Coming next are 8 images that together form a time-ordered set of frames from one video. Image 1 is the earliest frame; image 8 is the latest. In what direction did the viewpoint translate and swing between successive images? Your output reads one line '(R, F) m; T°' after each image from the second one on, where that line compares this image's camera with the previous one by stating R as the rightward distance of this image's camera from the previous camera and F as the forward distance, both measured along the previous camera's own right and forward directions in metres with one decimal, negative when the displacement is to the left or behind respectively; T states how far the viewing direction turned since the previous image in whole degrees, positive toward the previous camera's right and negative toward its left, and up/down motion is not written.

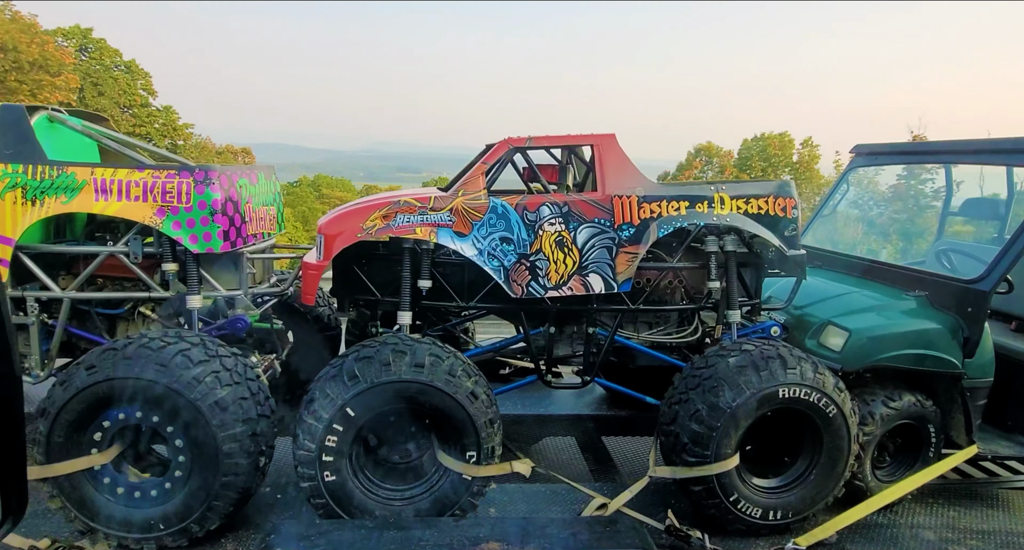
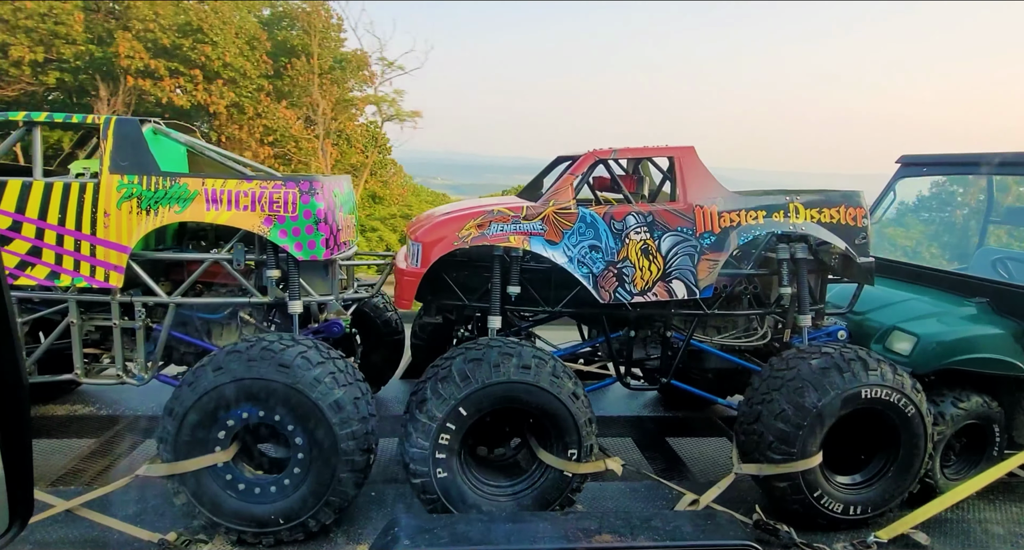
(-0.6, -0.2) m; 0°
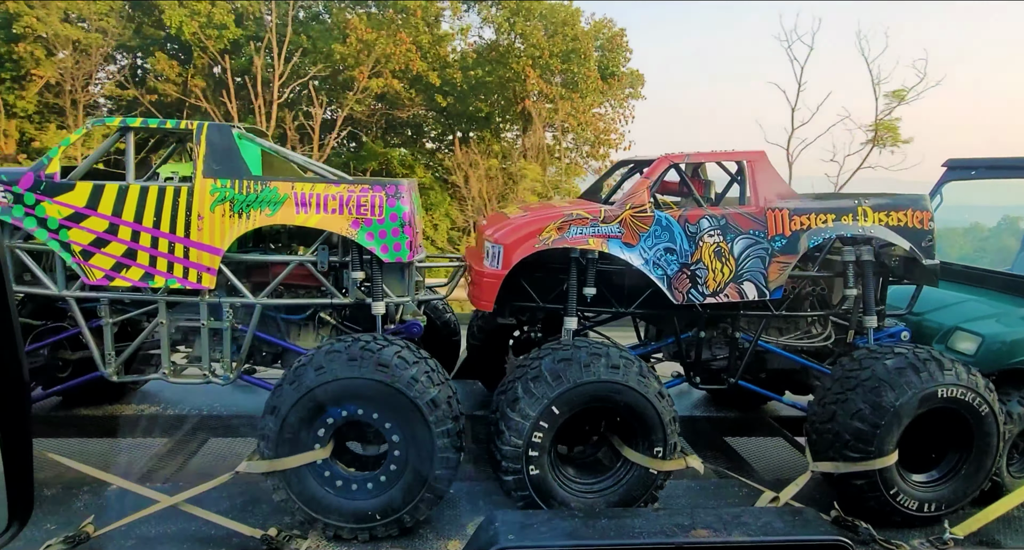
(-0.5, -0.1) m; 0°
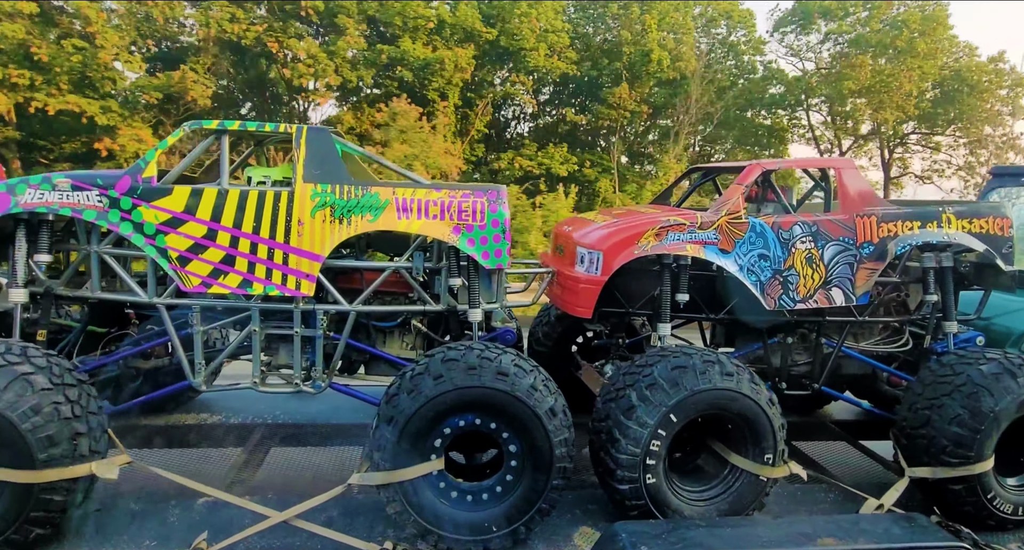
(-0.7, 0.0) m; +2°
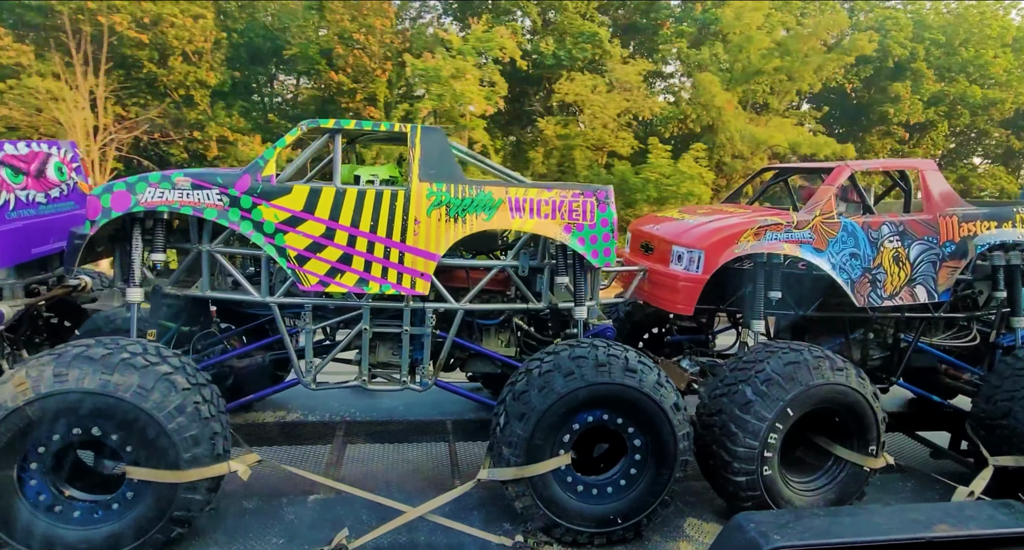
(-0.8, 0.0) m; +2°
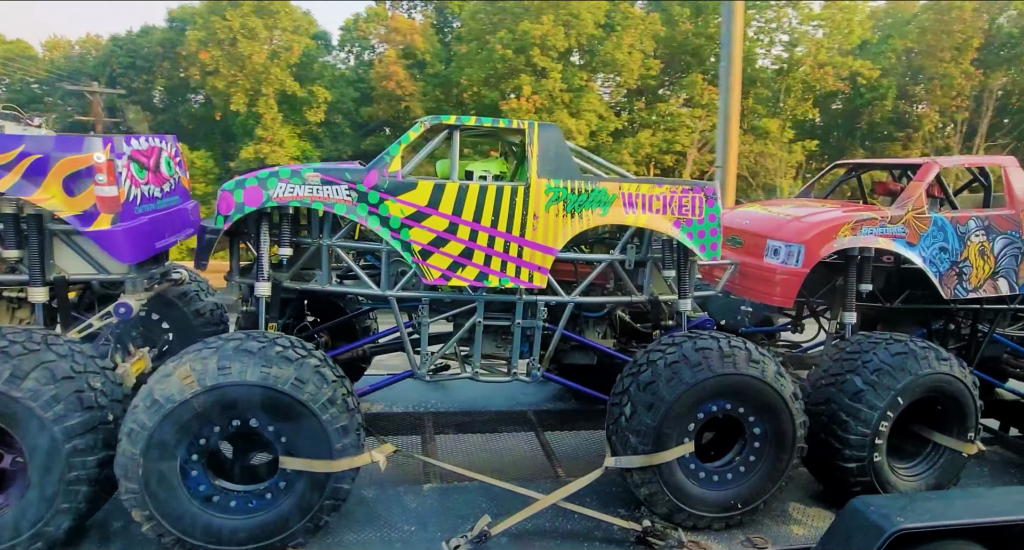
(-0.8, -0.1) m; +1°
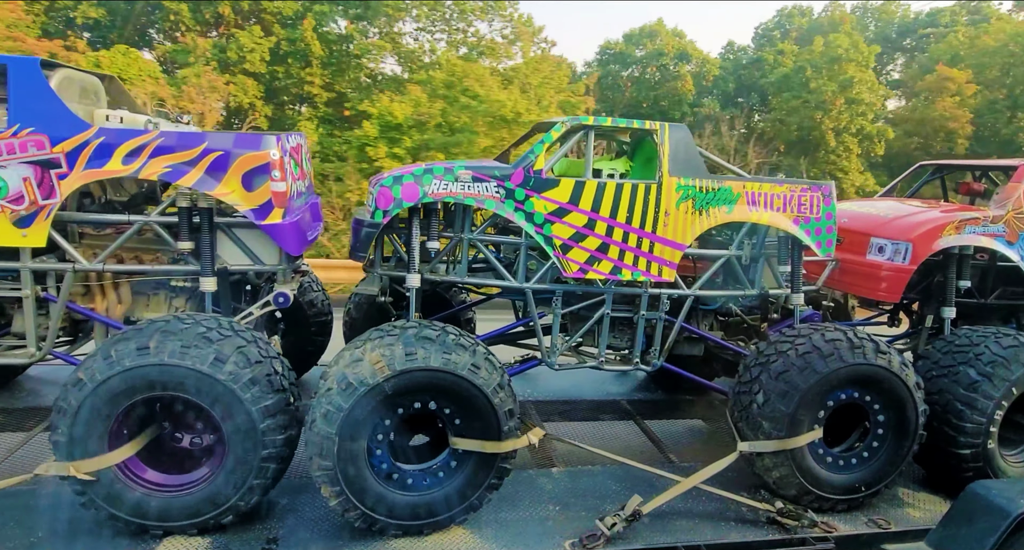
(-0.9, -0.2) m; 0°
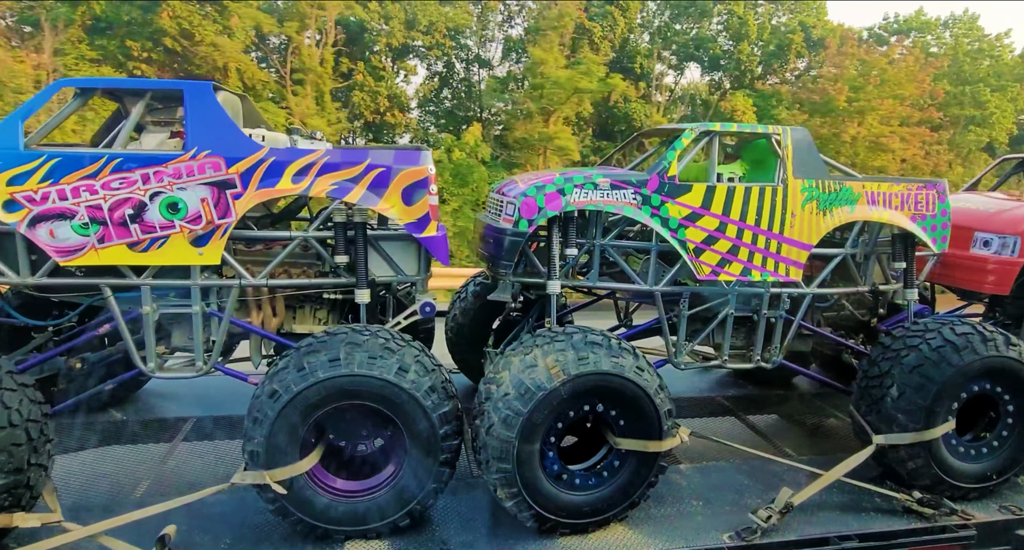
(-0.9, -0.1) m; 0°
